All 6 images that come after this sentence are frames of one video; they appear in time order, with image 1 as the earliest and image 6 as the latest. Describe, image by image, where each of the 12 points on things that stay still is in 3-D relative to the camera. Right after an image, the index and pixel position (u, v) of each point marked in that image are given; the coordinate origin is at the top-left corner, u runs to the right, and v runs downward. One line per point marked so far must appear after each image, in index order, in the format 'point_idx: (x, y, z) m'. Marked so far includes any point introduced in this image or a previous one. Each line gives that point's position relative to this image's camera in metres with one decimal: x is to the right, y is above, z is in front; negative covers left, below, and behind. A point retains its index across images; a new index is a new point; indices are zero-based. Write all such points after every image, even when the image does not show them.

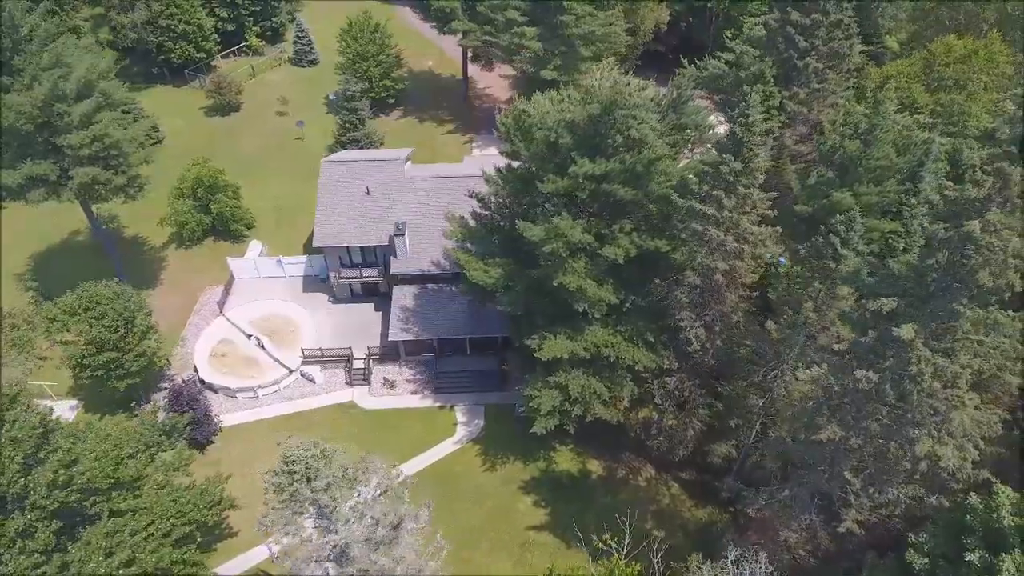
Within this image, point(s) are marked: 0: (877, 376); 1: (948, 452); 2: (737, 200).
0: (+8.8, -2.2, +14.4) m
1: (+10.9, -4.1, +14.9) m
2: (+7.5, +2.9, +19.9) m
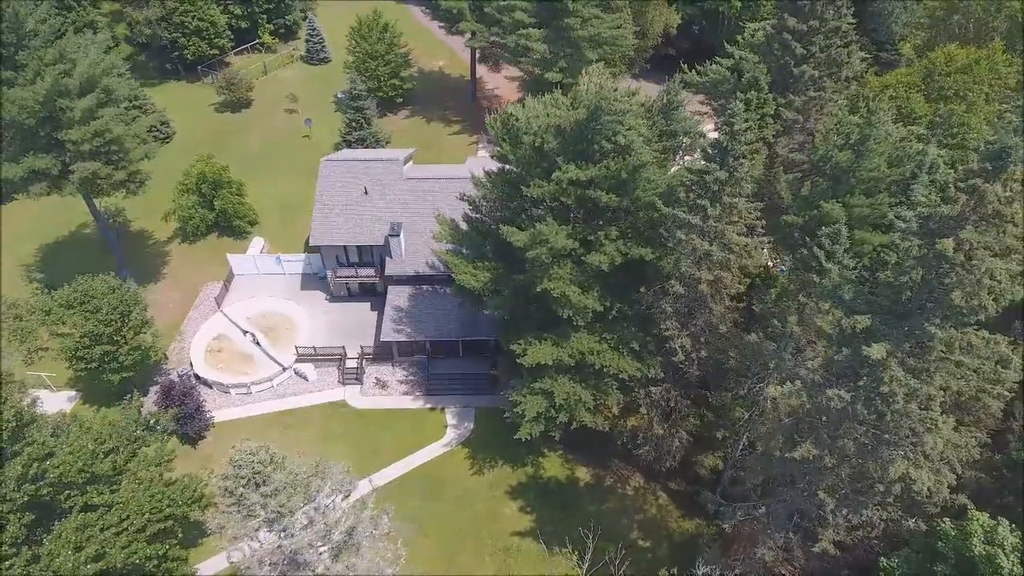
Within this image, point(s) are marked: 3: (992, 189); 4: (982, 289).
0: (+7.9, -2.5, +14.0) m
1: (+10.0, -4.6, +14.4) m
2: (+6.9, +2.6, +19.6) m
3: (+9.9, +2.0, +12.4) m
4: (+10.0, 0.0, +12.8) m
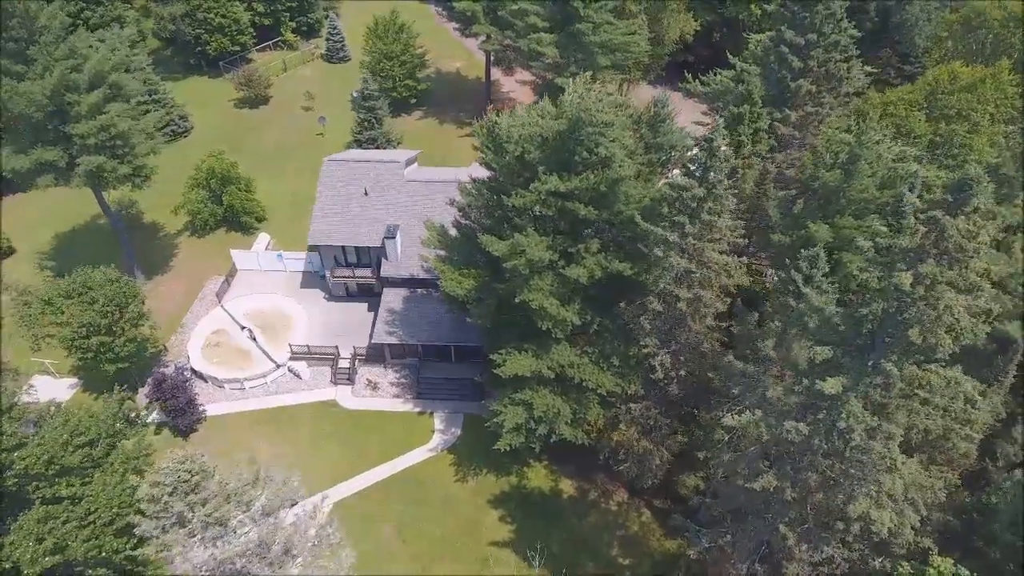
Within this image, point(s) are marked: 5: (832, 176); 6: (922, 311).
0: (+6.7, -3.2, +13.5) m
1: (+8.7, -5.3, +13.8) m
2: (+6.1, +1.9, +19.1) m
3: (+8.7, +1.3, +11.7) m
4: (+8.8, -0.8, +12.2) m
5: (+10.5, +3.7, +19.6) m
6: (+8.1, -0.5, +11.8) m
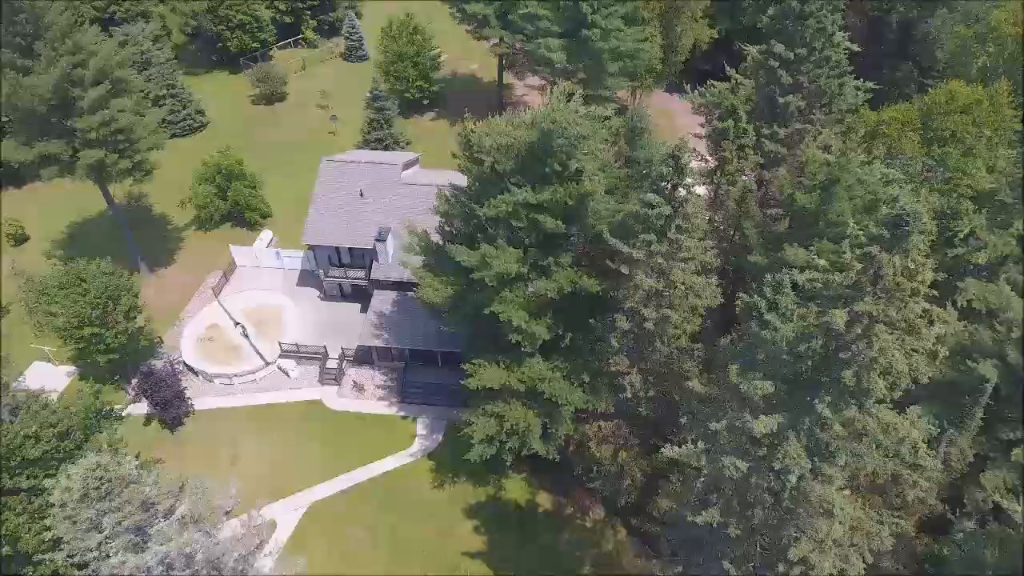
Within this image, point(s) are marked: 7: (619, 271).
0: (+5.1, -3.9, +12.9) m
1: (+7.0, -6.0, +13.1) m
2: (+4.9, +1.3, +18.5) m
3: (+7.2, +0.6, +11.1) m
4: (+7.2, -1.5, +11.5) m
5: (+9.4, +2.8, +18.9) m
6: (+6.5, -1.2, +11.1) m
7: (+3.6, +0.6, +19.9) m
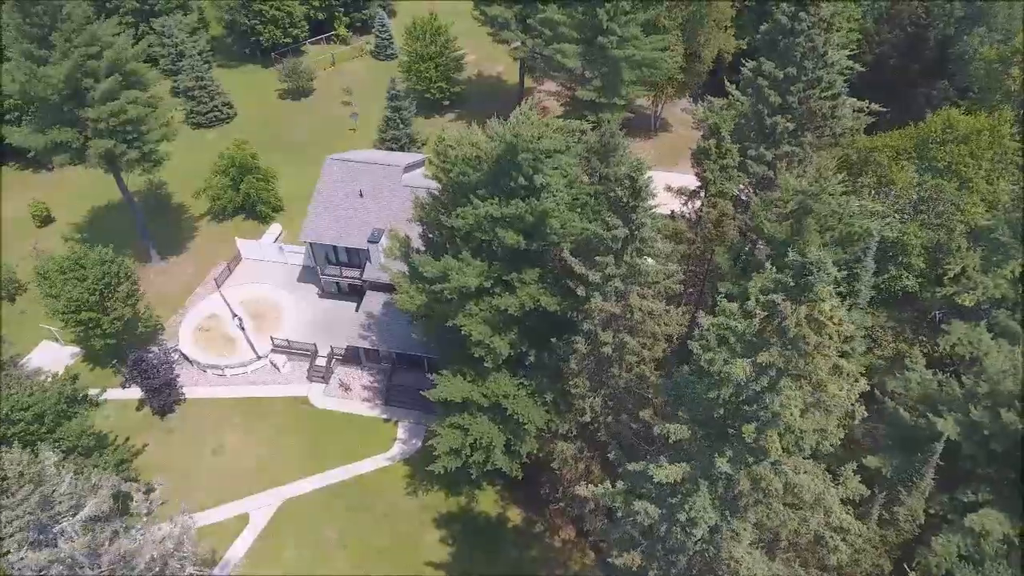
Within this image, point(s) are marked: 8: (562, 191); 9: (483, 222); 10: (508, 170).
0: (+3.0, -4.6, +12.2) m
1: (+4.8, -6.9, +12.3) m
2: (+3.5, +0.5, +17.8) m
3: (+5.3, -0.3, +10.2) m
4: (+5.2, -2.4, +10.7) m
5: (+8.1, +1.8, +17.9) m
6: (+4.5, -2.0, +10.3) m
7: (+2.2, -0.1, +19.2) m
8: (+1.7, +3.2, +19.5) m
9: (-1.0, +2.2, +19.9) m
10: (-0.2, +3.9, +19.5) m
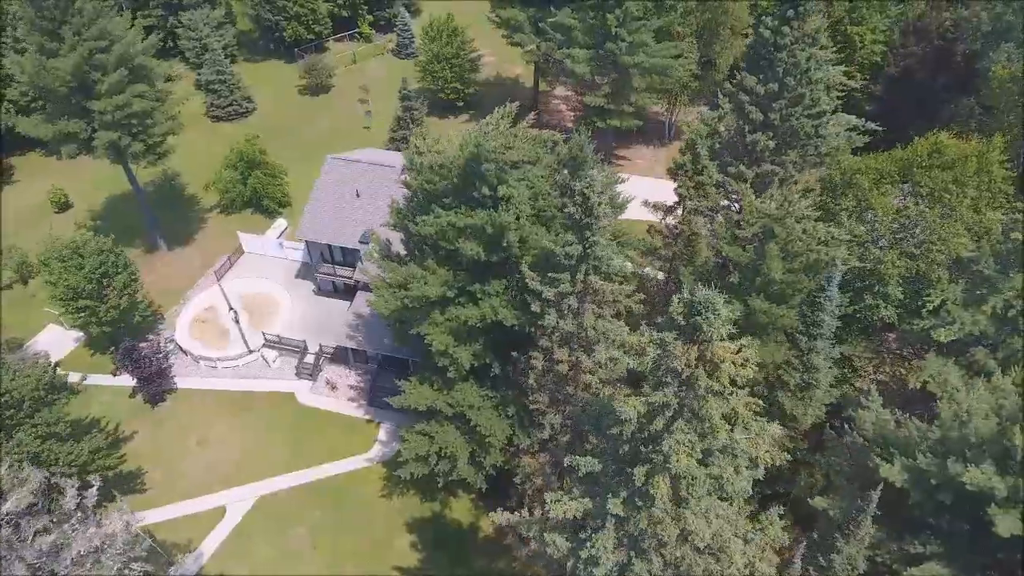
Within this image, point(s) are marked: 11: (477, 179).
0: (+1.1, -5.1, +11.8) m
1: (+2.8, -7.5, +11.8) m
2: (+2.1, 0.0, +17.3) m
3: (+3.5, -0.9, +9.7) m
4: (+3.3, -3.0, +10.2) m
5: (+6.7, +1.1, +17.2) m
6: (+2.6, -2.6, +9.8) m
7: (+0.8, -0.6, +18.8) m
8: (+0.5, +2.7, +19.2) m
9: (-2.2, +1.9, +19.6) m
10: (-1.3, +3.5, +19.2) m
11: (-1.2, +3.5, +19.1) m
